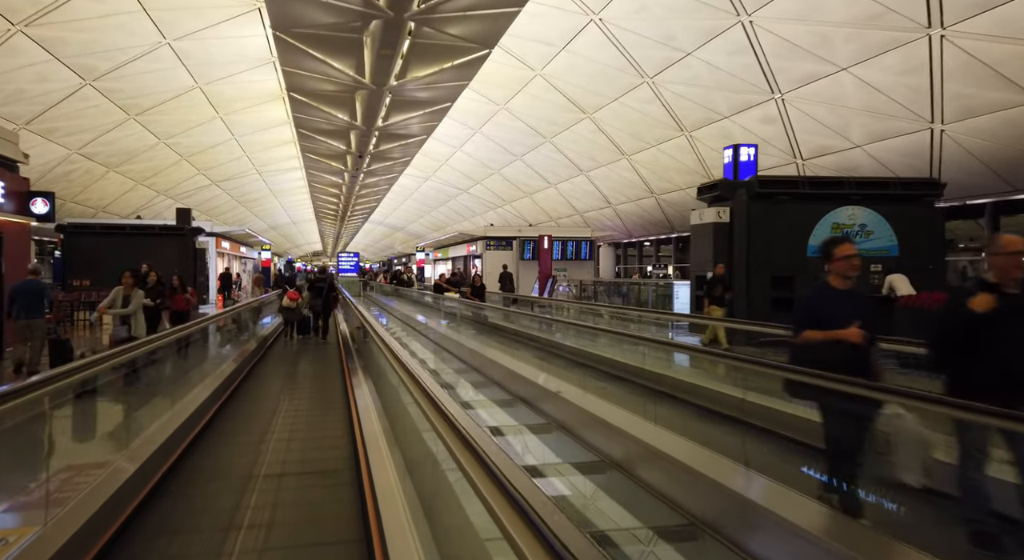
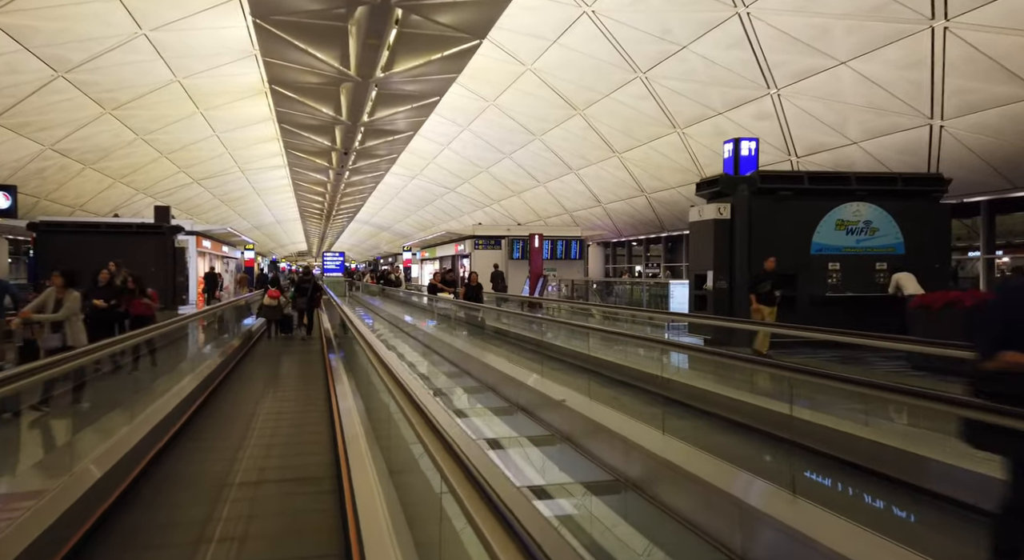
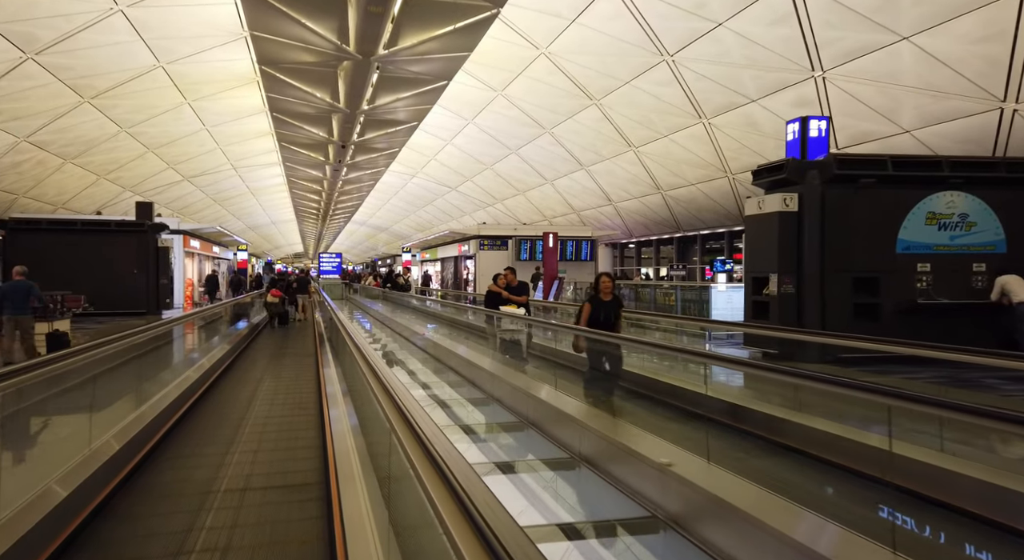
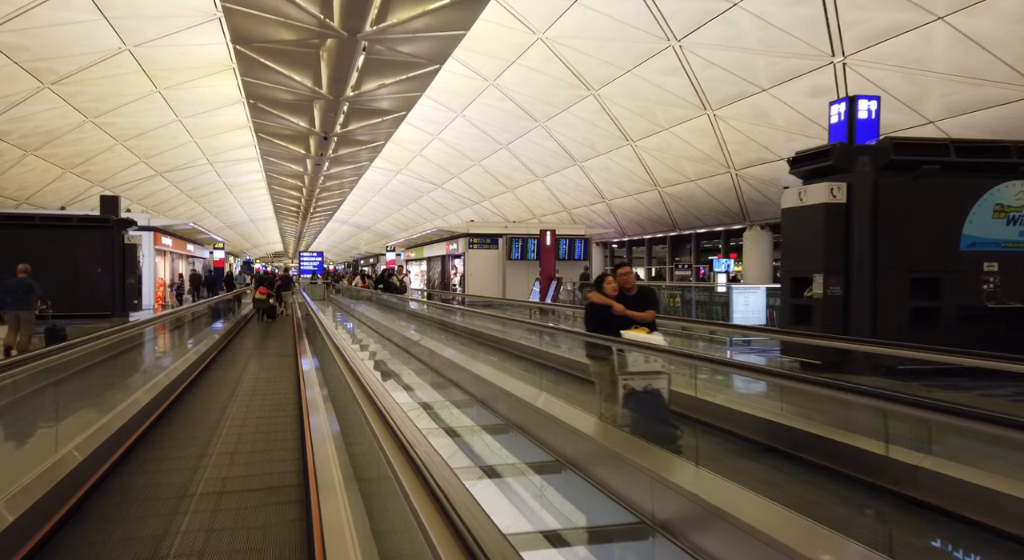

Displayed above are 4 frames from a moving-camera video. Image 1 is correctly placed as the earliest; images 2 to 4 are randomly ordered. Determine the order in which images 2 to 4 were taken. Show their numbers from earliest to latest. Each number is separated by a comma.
2, 3, 4
